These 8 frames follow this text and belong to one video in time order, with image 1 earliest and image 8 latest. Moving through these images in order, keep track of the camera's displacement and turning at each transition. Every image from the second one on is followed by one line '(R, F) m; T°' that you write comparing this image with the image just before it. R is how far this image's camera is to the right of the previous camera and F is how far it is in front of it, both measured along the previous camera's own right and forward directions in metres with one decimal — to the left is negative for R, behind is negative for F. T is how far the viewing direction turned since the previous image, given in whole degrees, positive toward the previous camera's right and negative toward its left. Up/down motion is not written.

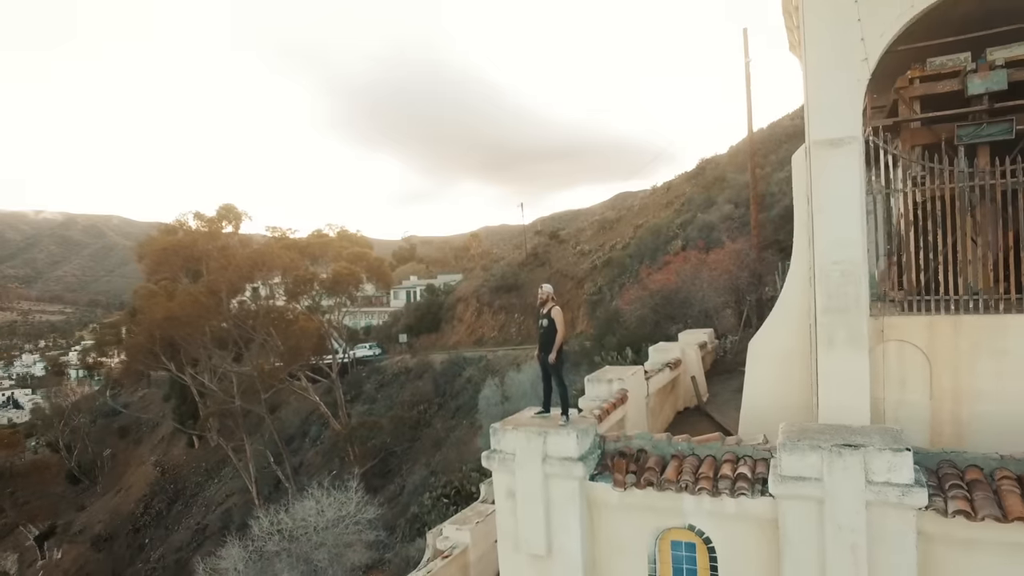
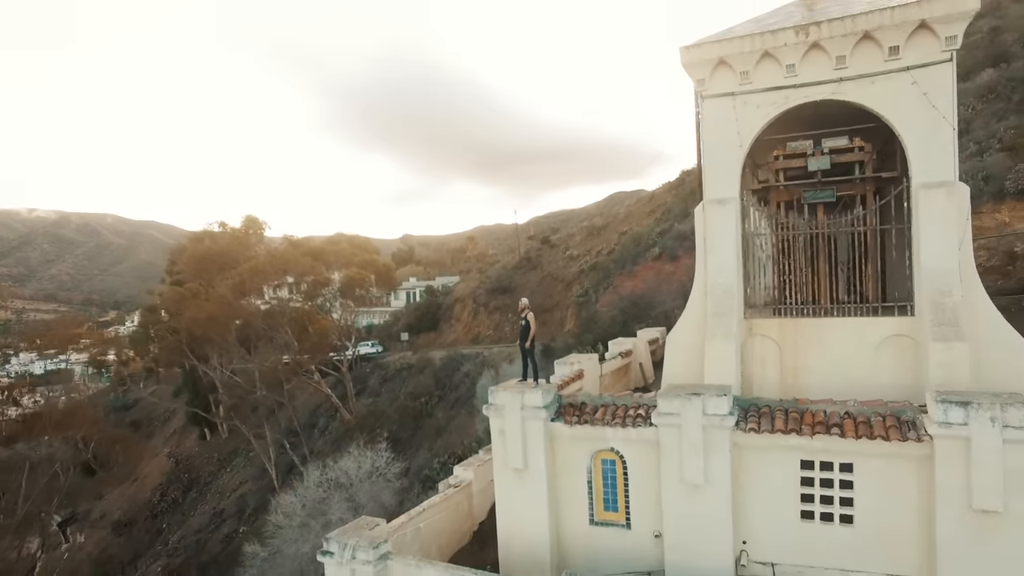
(+0.1, -3.0) m; 0°
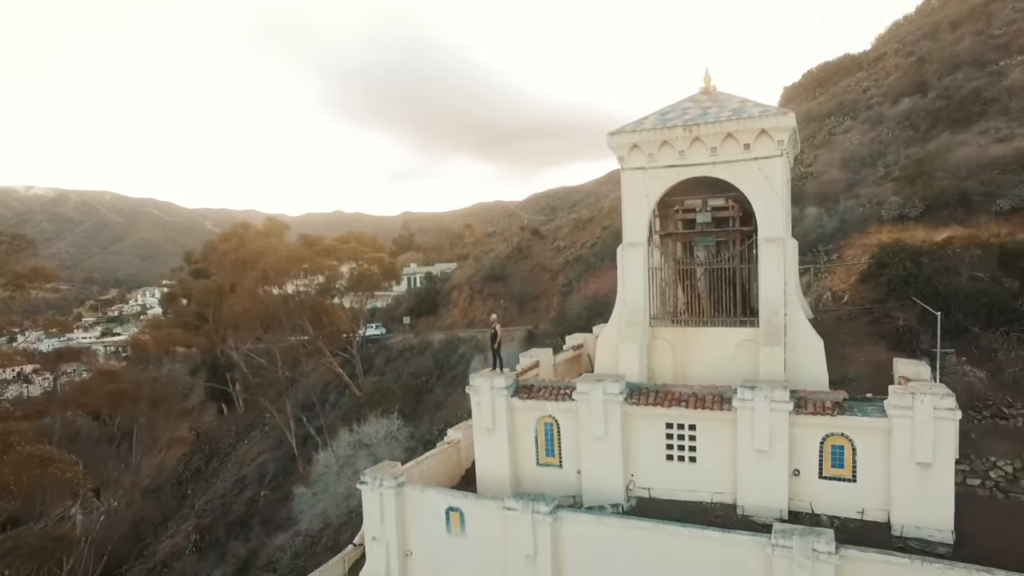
(+0.5, -3.9) m; 0°
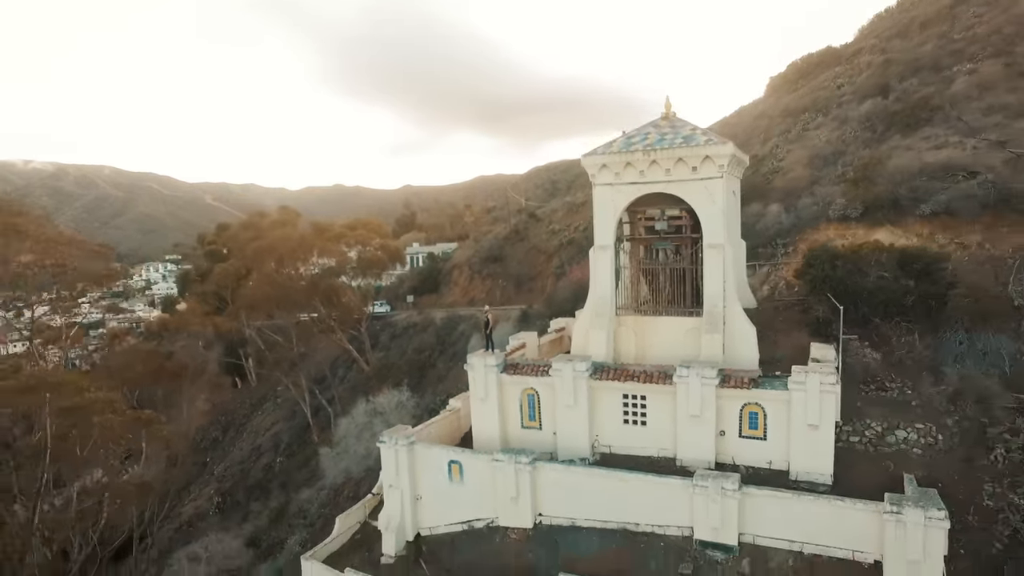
(+0.3, -2.6) m; 0°
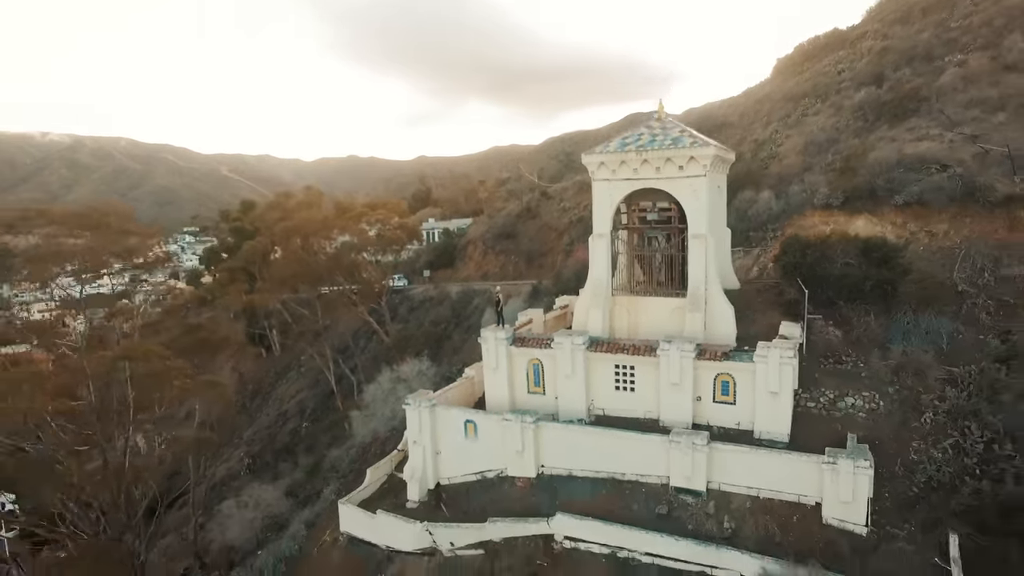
(+0.2, -2.1) m; -1°
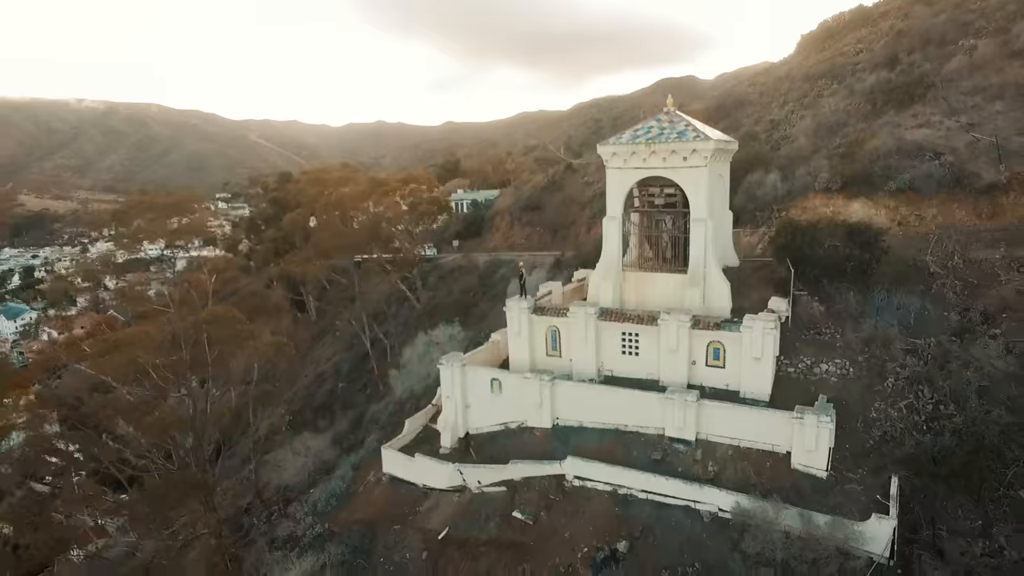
(+0.2, -2.3) m; -2°
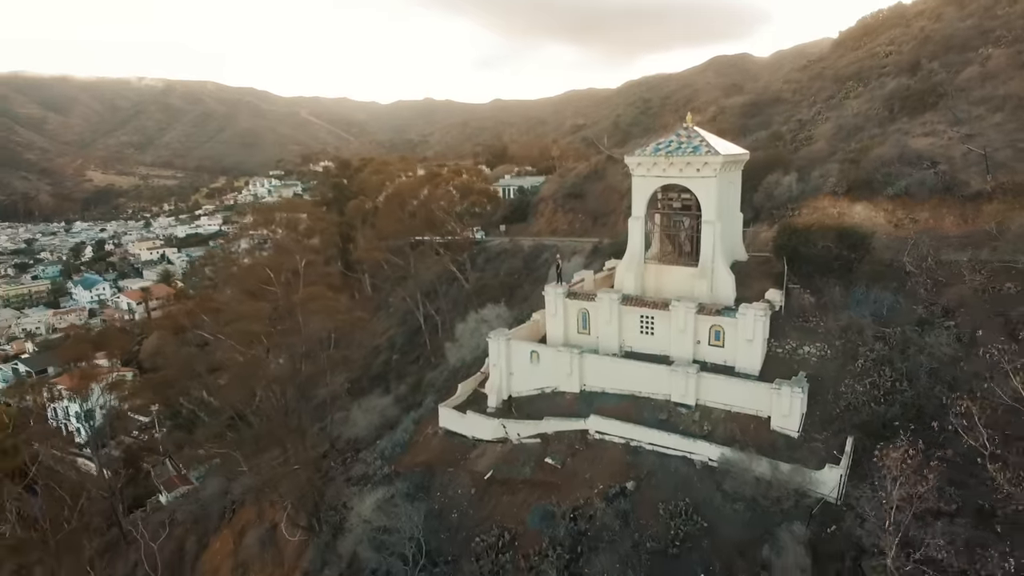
(+0.3, -3.7) m; -4°
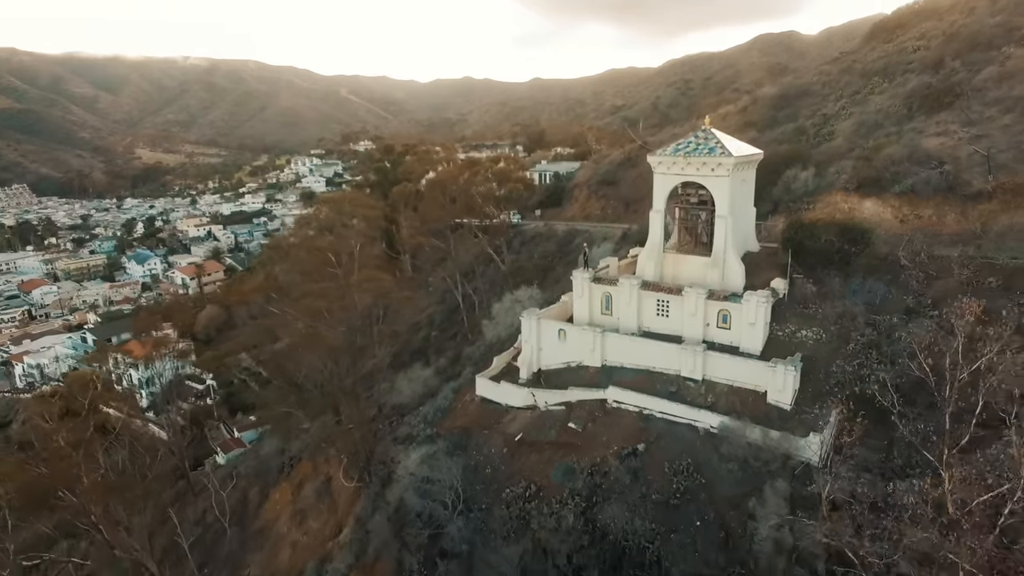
(+0.2, -2.7) m; -3°
